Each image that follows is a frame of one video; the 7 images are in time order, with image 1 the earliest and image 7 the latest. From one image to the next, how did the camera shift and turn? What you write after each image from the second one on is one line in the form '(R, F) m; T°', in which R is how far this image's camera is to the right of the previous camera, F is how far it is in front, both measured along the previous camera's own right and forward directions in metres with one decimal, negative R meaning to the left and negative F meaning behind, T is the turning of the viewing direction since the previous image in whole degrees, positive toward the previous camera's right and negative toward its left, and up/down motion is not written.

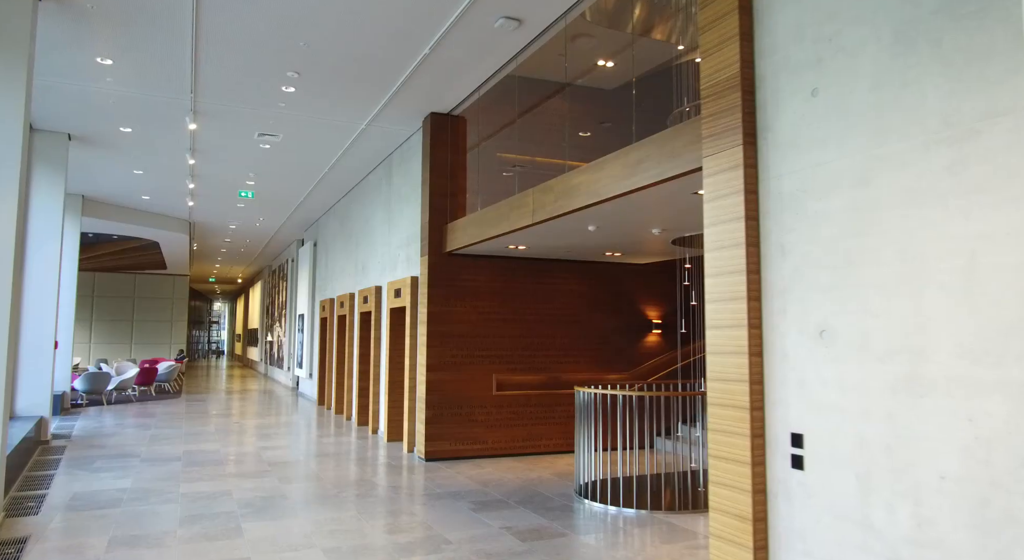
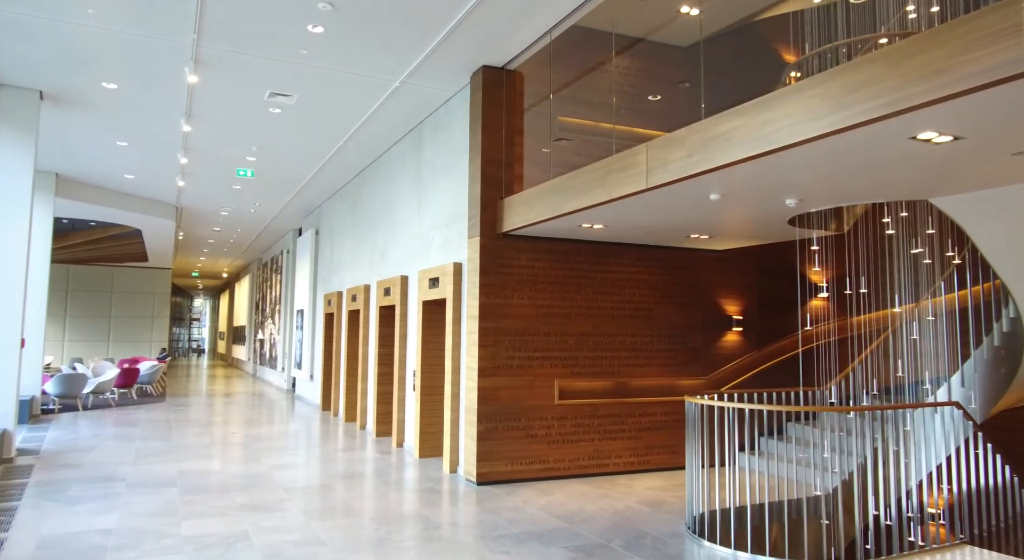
(-1.0, +1.7) m; +2°
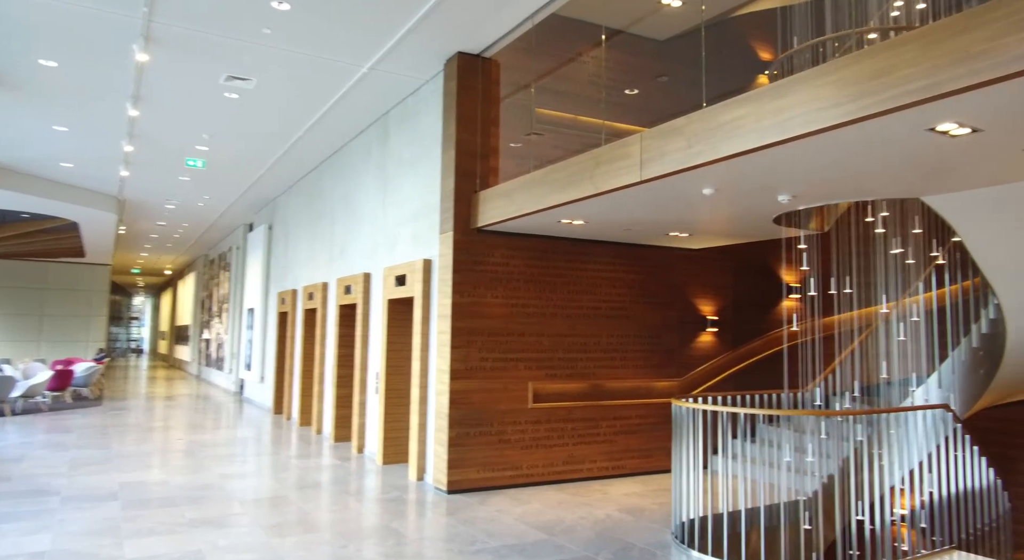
(-0.3, +0.4) m; +4°
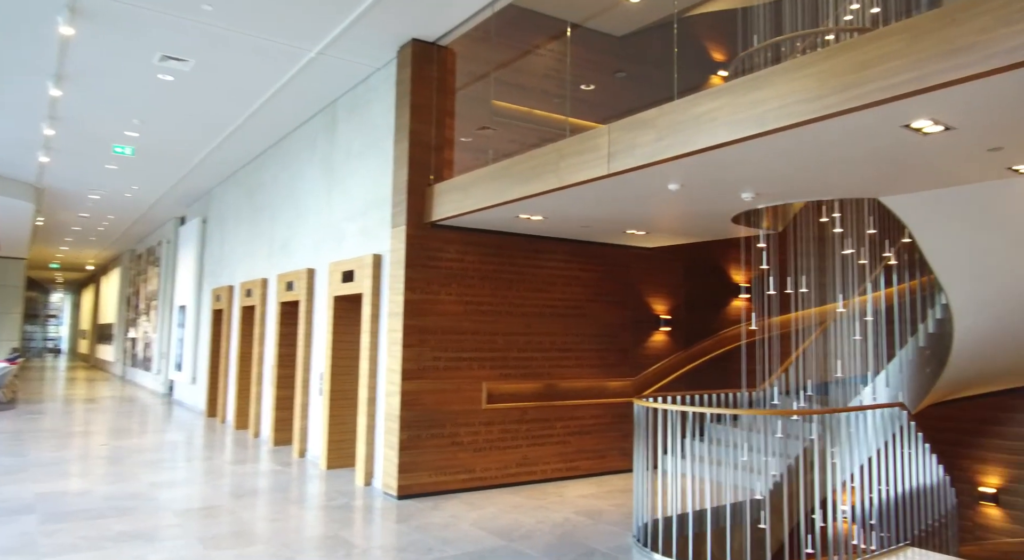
(-0.2, +0.2) m; +5°
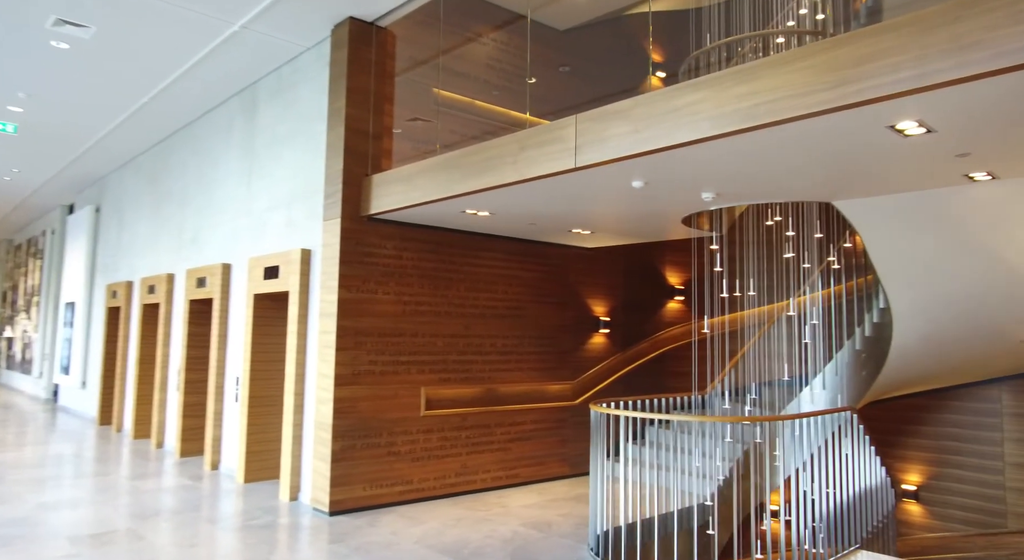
(-0.3, +0.4) m; +7°
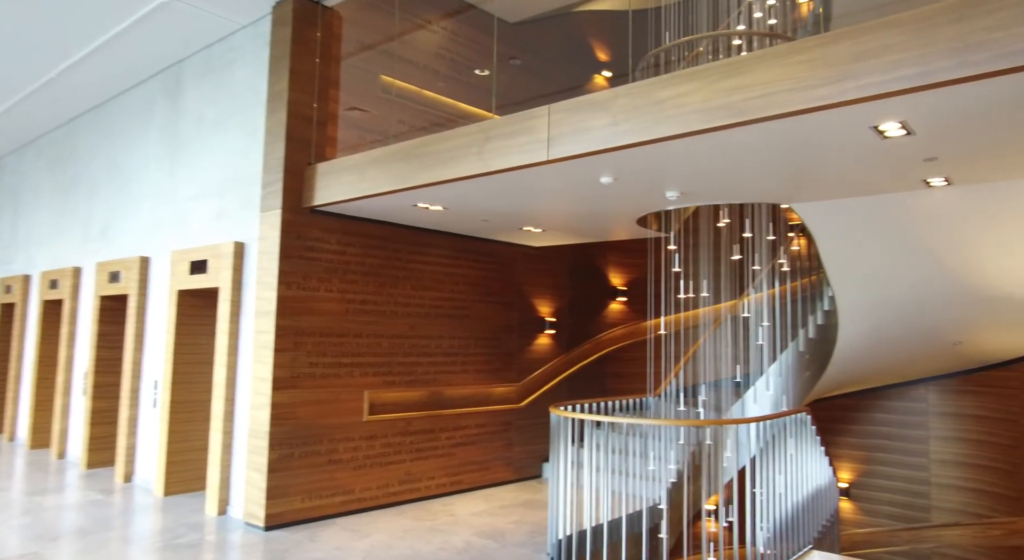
(-0.3, +0.3) m; +7°
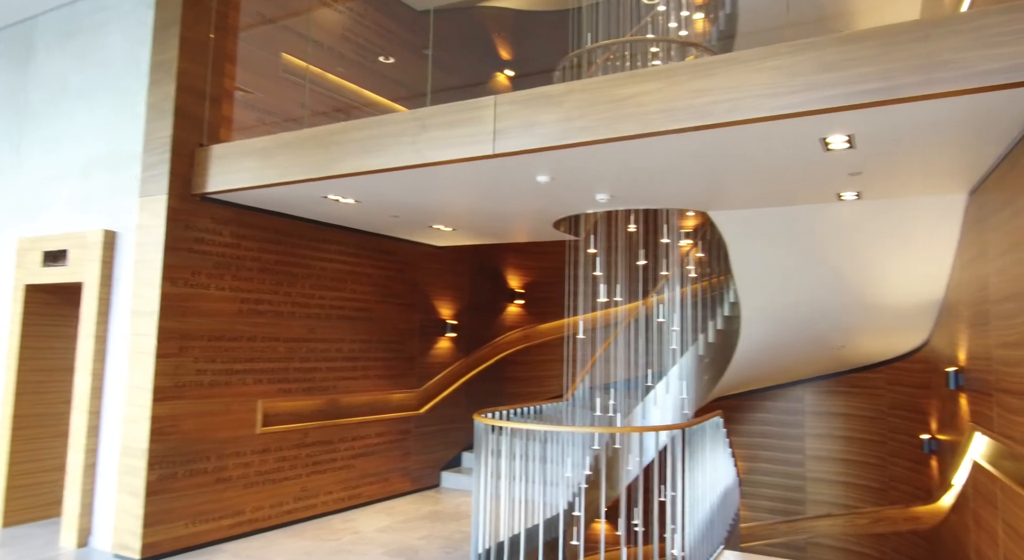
(-0.5, +0.4) m; +11°
